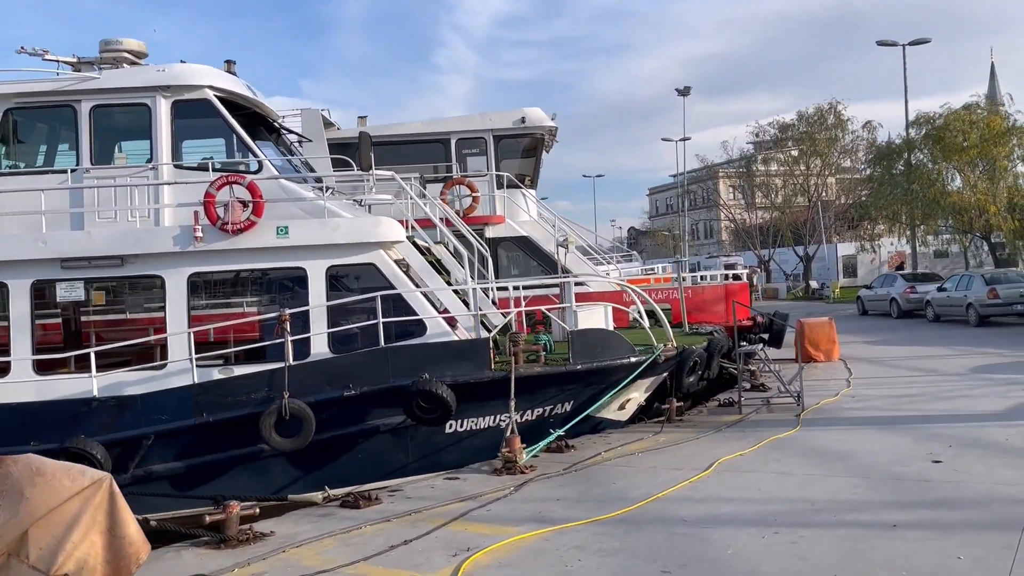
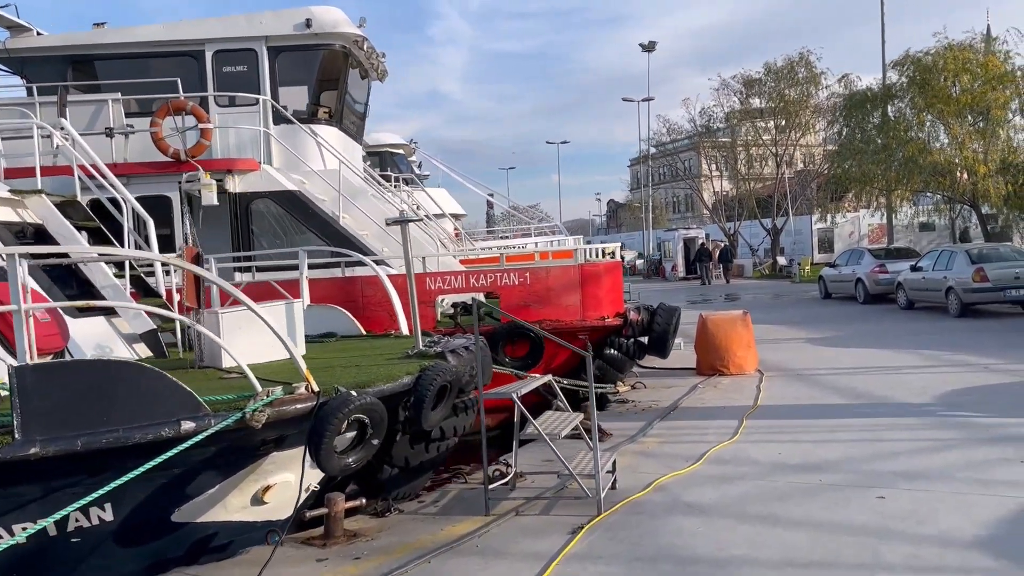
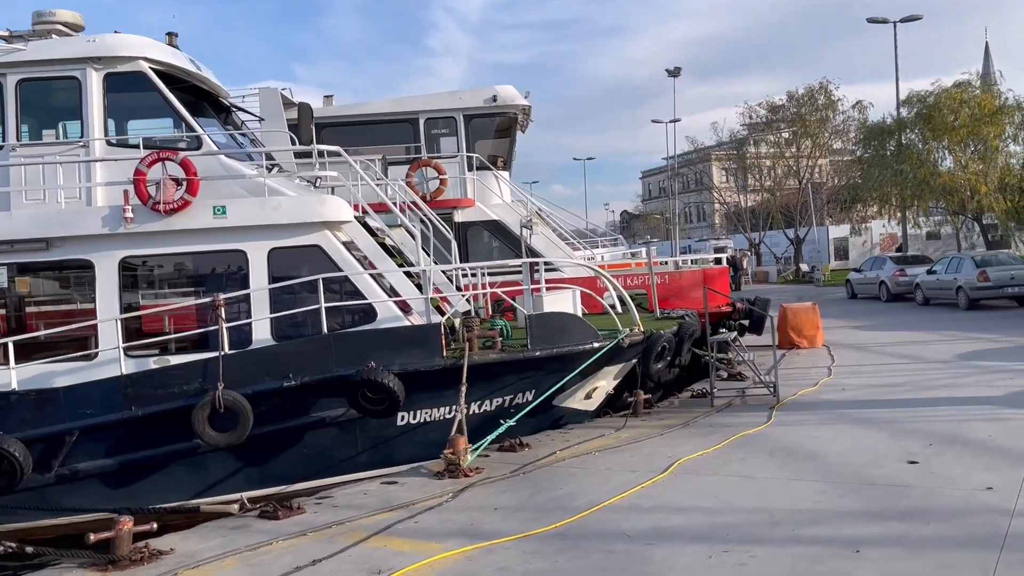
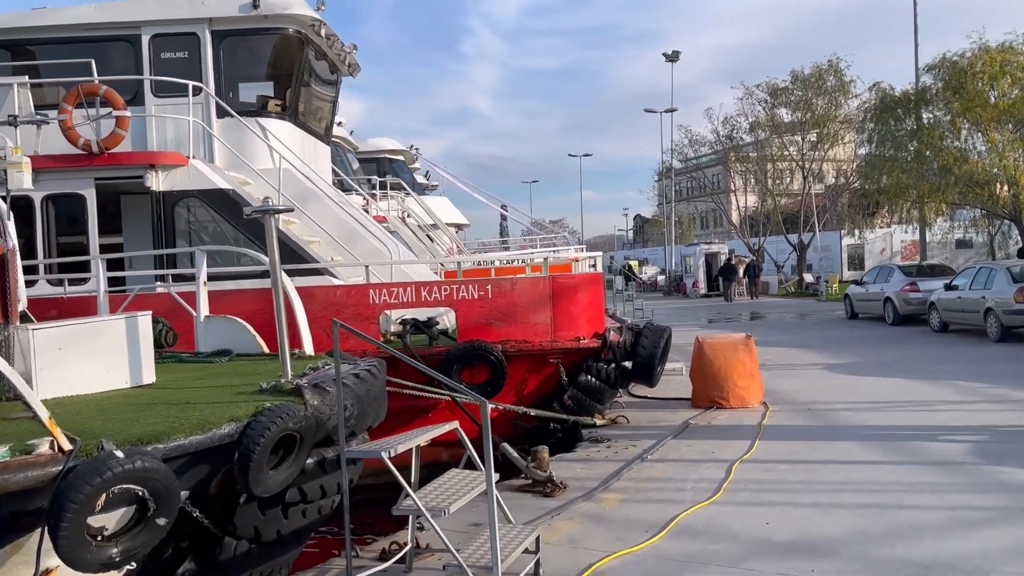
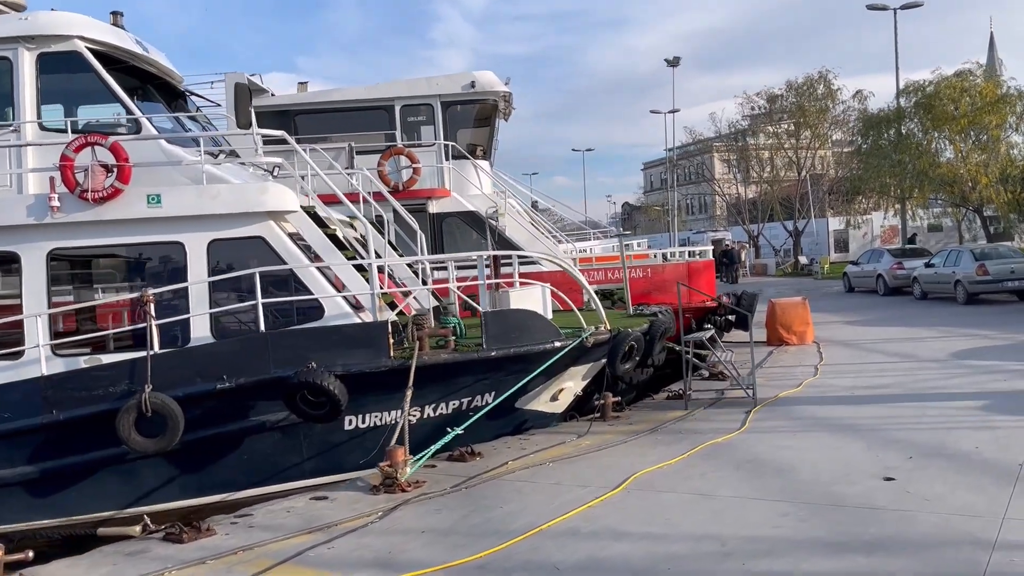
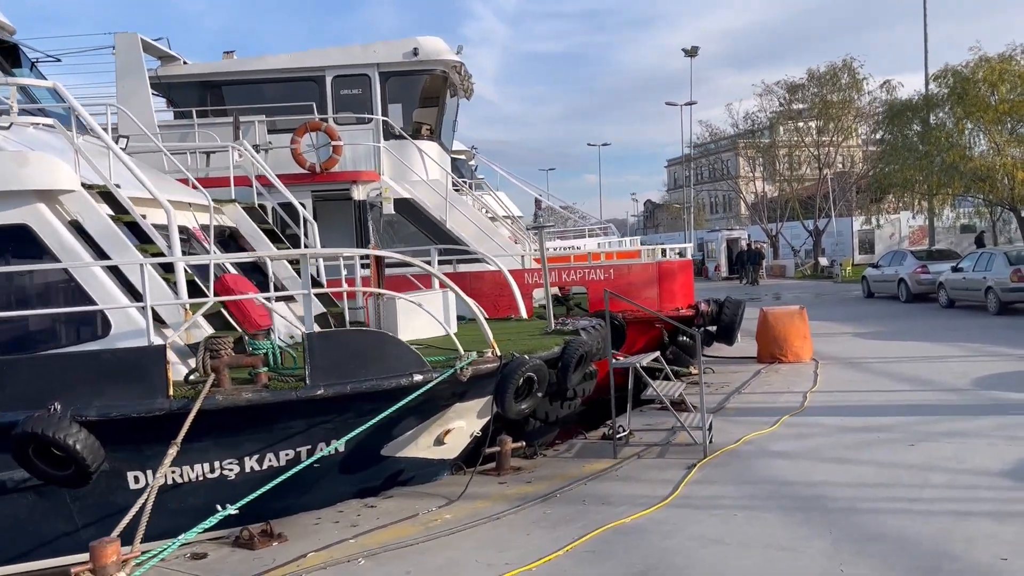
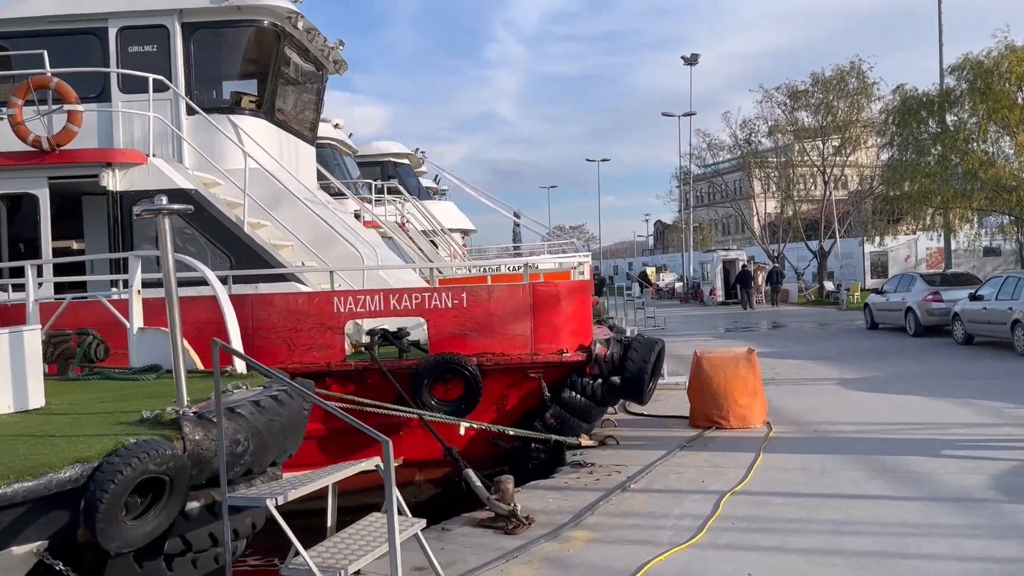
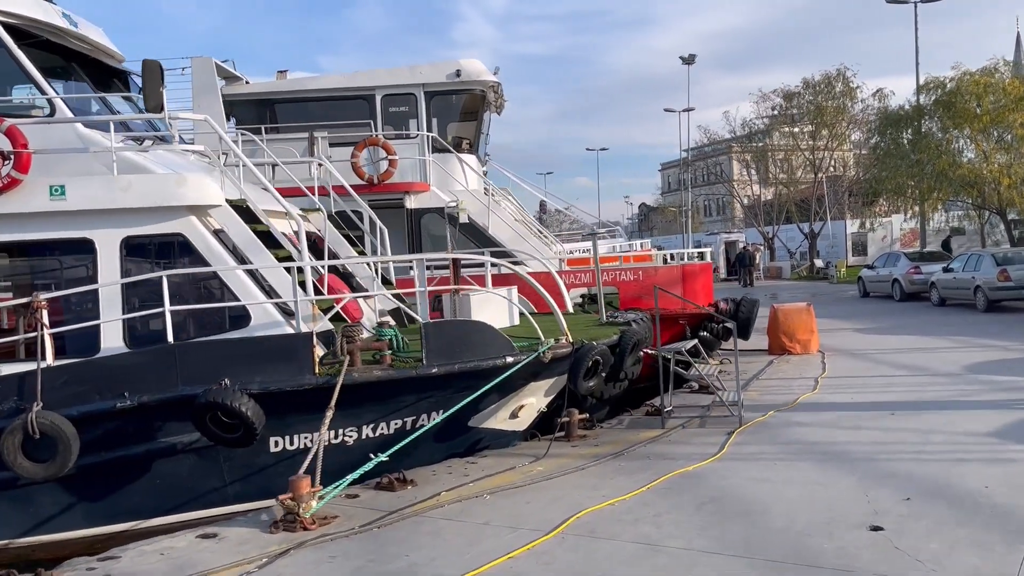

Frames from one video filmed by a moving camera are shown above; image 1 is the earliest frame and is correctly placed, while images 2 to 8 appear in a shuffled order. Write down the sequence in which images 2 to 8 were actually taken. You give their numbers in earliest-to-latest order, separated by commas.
3, 5, 8, 6, 2, 4, 7
